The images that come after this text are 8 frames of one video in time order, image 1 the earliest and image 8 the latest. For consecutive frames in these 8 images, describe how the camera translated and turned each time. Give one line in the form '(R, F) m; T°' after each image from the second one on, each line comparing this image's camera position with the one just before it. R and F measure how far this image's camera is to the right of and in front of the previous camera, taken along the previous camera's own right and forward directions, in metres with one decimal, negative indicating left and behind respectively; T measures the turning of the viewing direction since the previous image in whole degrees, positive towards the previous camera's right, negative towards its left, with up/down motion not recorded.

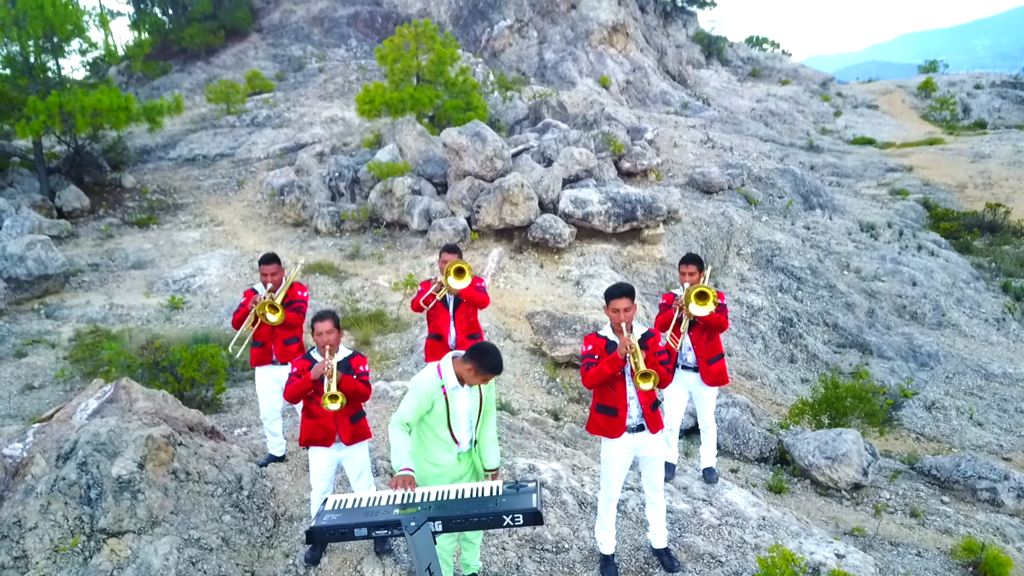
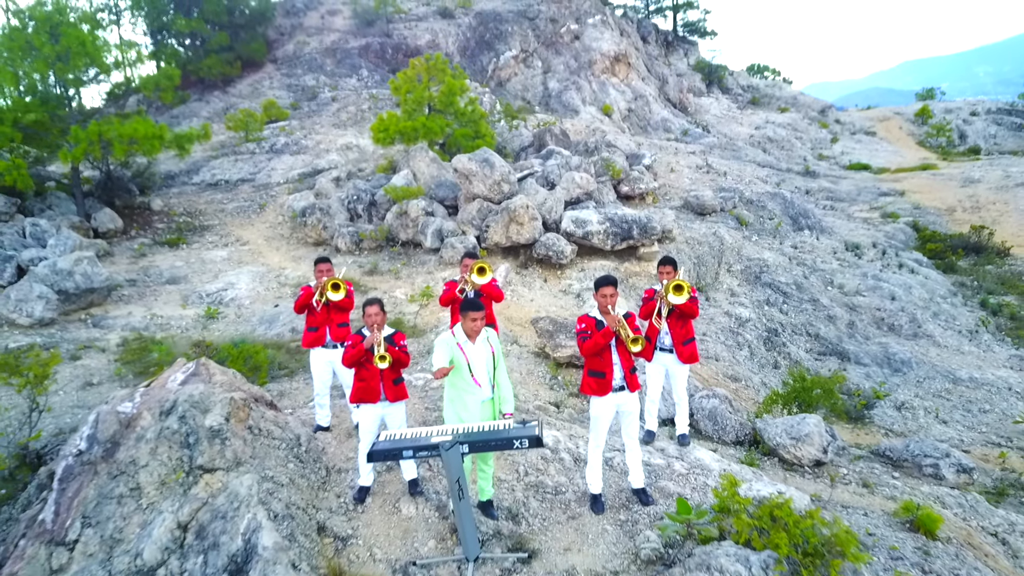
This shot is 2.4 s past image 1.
(0.0, -1.0) m; 0°
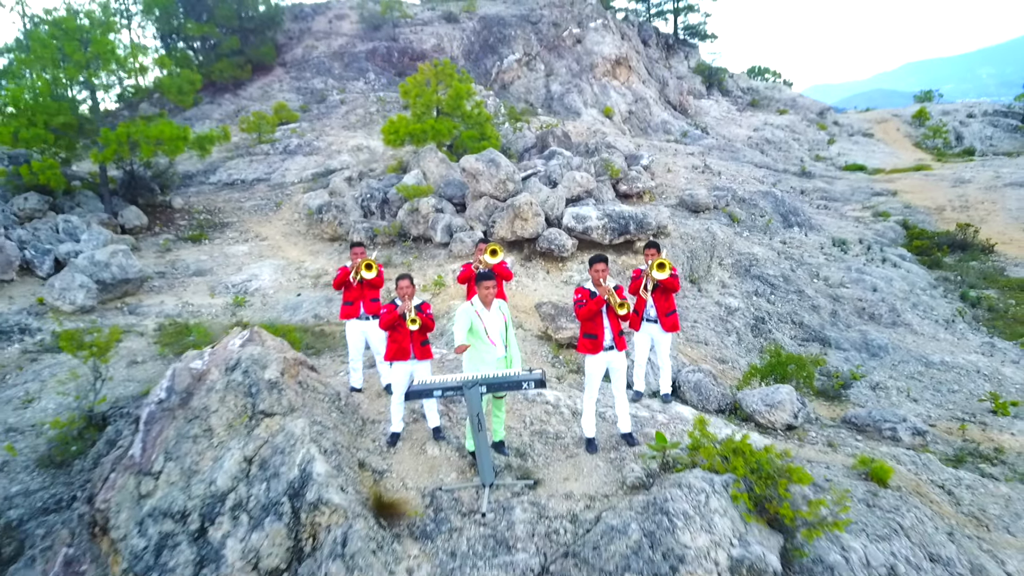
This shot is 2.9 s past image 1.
(0.0, -1.0) m; 0°
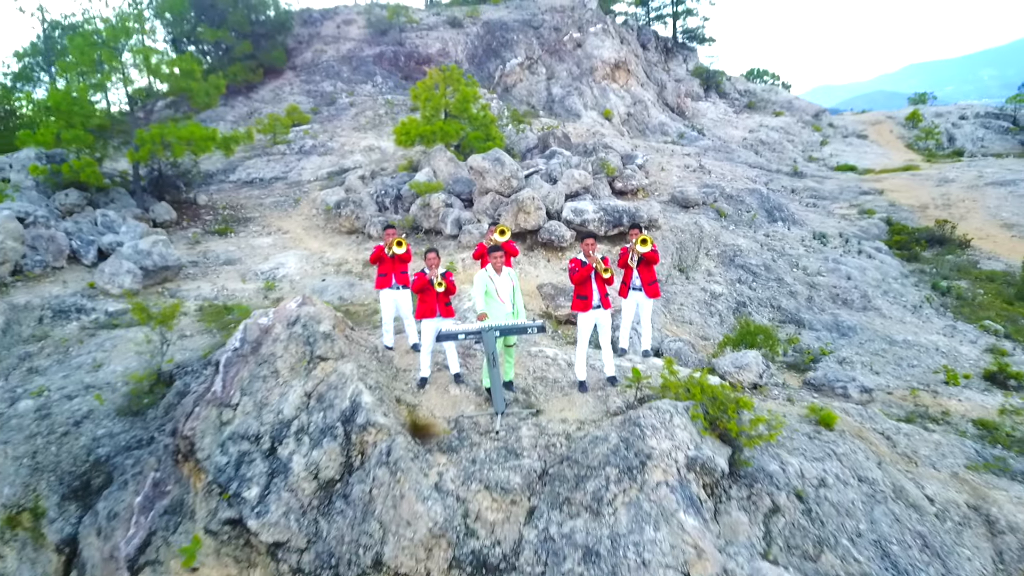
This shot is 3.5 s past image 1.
(0.0, -1.4) m; 0°
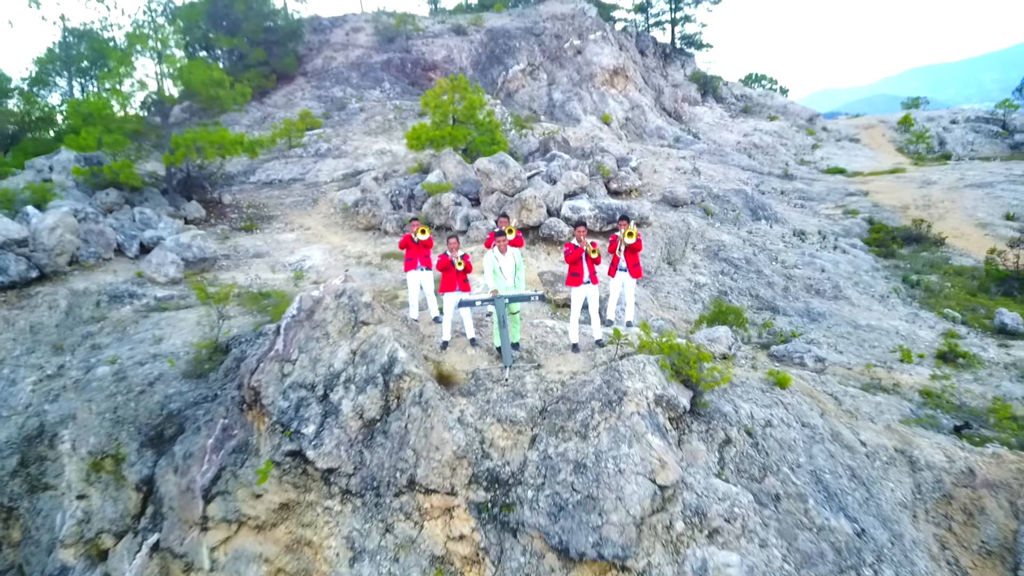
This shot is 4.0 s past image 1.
(-0.1, -1.6) m; 0°
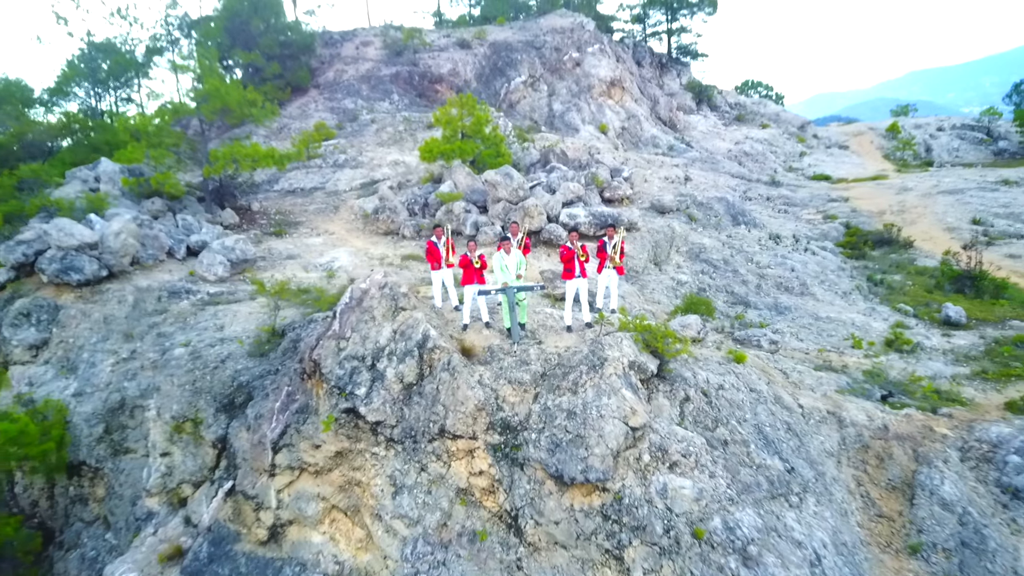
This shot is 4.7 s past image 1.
(-0.1, -2.3) m; 0°
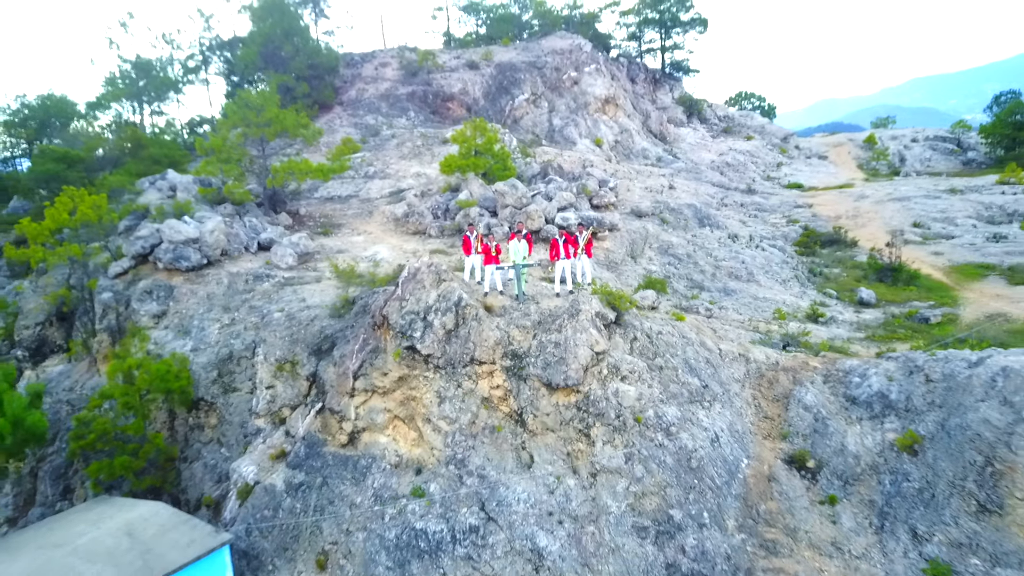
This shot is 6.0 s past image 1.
(-0.1, -5.1) m; 0°
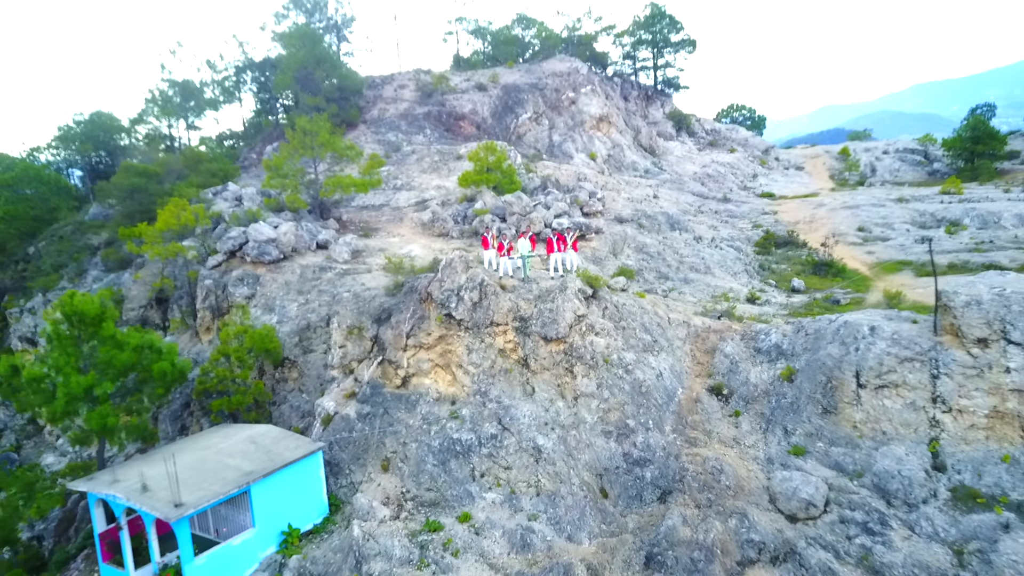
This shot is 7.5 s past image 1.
(-0.1, -6.5) m; 0°
